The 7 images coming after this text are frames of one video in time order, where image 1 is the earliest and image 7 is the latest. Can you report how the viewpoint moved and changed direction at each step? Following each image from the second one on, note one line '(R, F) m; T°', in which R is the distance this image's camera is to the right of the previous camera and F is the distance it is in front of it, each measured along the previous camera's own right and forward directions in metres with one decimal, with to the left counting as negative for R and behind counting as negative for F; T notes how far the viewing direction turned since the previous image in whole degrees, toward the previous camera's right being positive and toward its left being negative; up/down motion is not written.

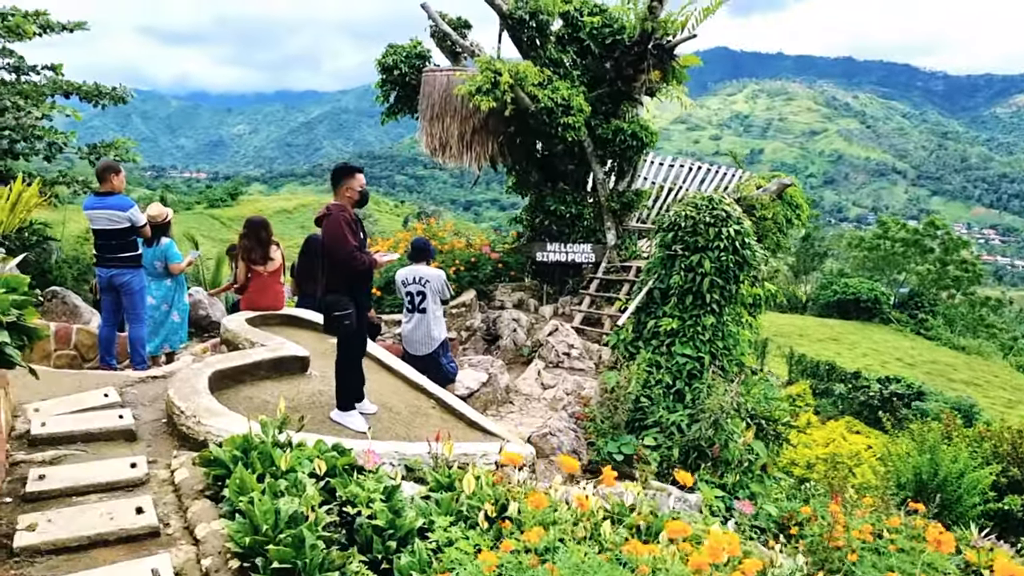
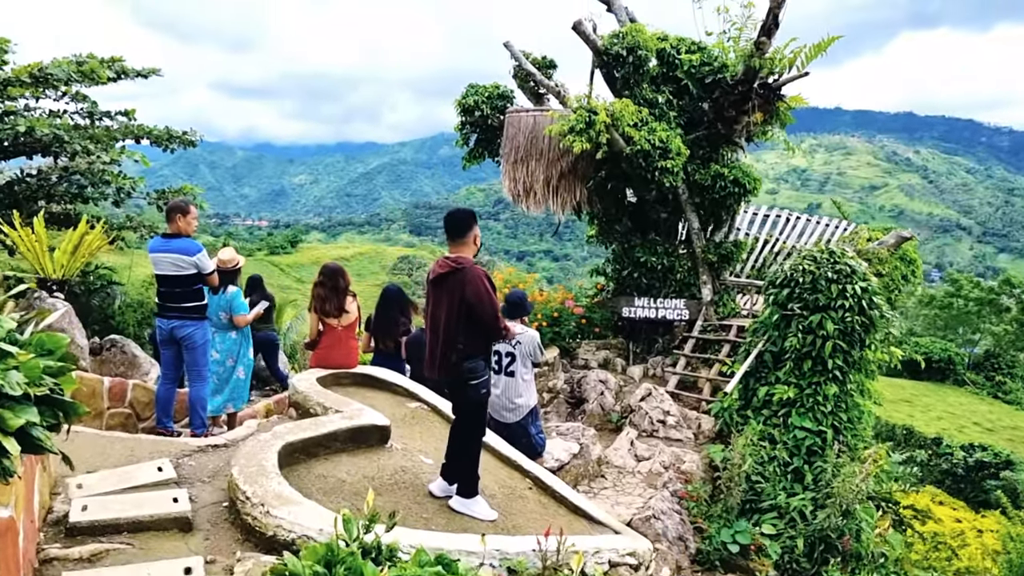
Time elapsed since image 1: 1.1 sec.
(-0.4, +0.8) m; -4°
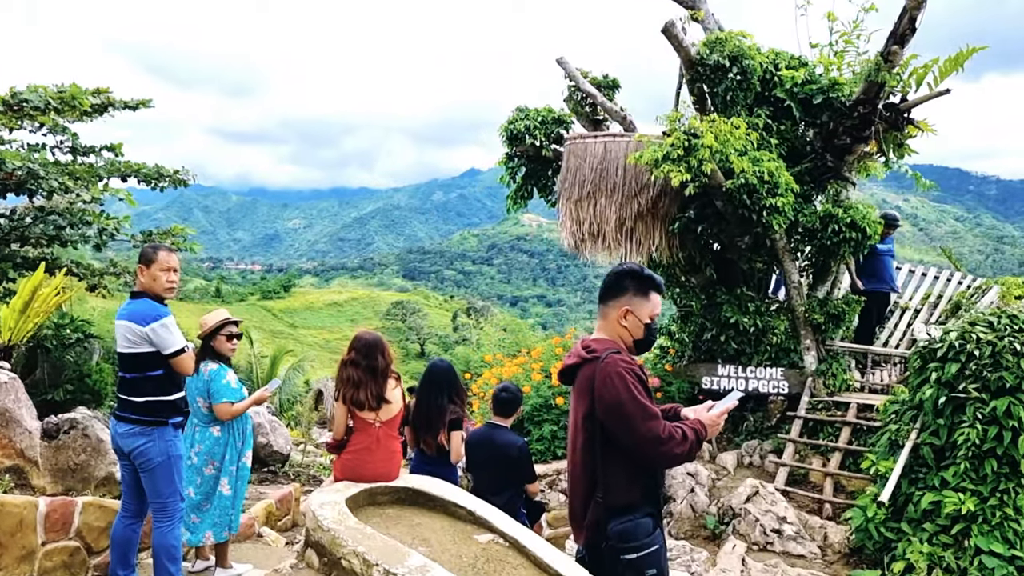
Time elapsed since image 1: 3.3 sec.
(-0.6, +1.8) m; 0°
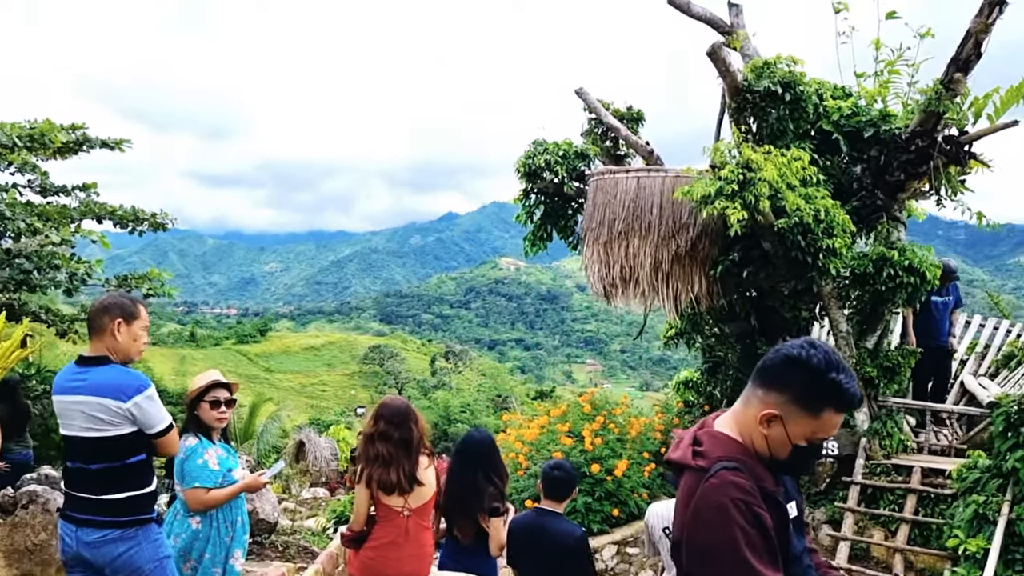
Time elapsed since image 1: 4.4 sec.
(-0.3, +0.8) m; +2°
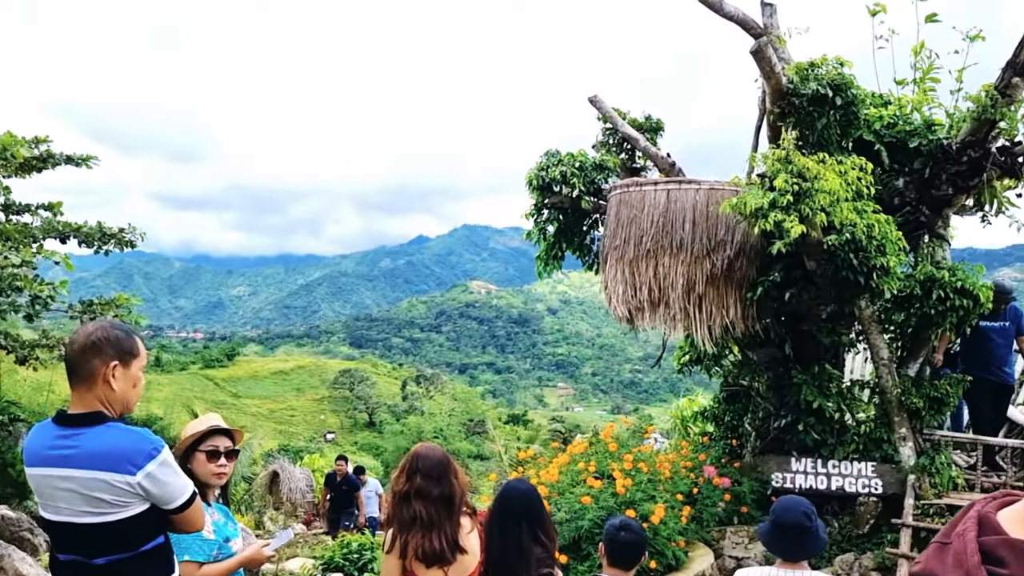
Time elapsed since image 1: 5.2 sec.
(-0.3, +0.6) m; +2°
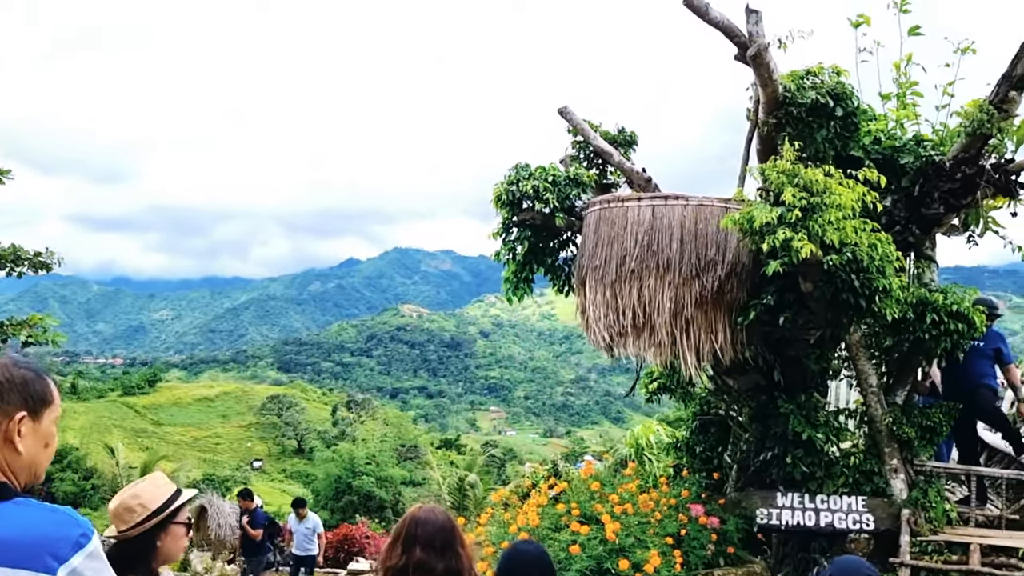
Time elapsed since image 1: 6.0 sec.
(-0.3, +0.5) m; +5°
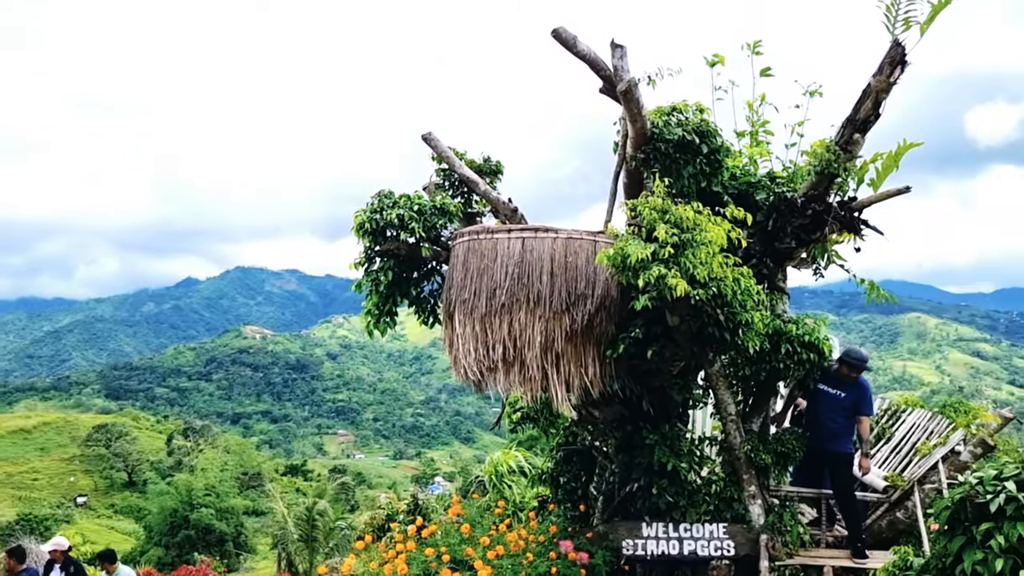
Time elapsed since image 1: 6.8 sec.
(-0.1, +0.2) m; +10°
